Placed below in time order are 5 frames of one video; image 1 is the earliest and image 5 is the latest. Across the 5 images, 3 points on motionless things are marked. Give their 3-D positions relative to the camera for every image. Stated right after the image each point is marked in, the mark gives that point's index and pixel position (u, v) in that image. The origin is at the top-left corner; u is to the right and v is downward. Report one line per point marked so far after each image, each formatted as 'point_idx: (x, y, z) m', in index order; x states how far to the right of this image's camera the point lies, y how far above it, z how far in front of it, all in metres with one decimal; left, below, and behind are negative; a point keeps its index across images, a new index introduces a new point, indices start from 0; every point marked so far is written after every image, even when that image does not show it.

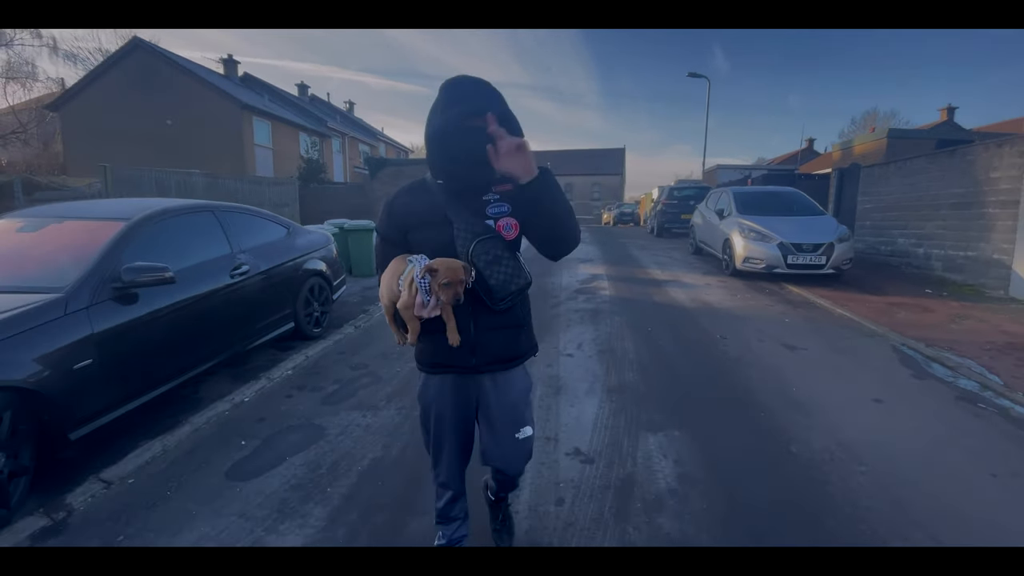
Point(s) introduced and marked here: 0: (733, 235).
0: (+3.7, +0.9, +8.6) m
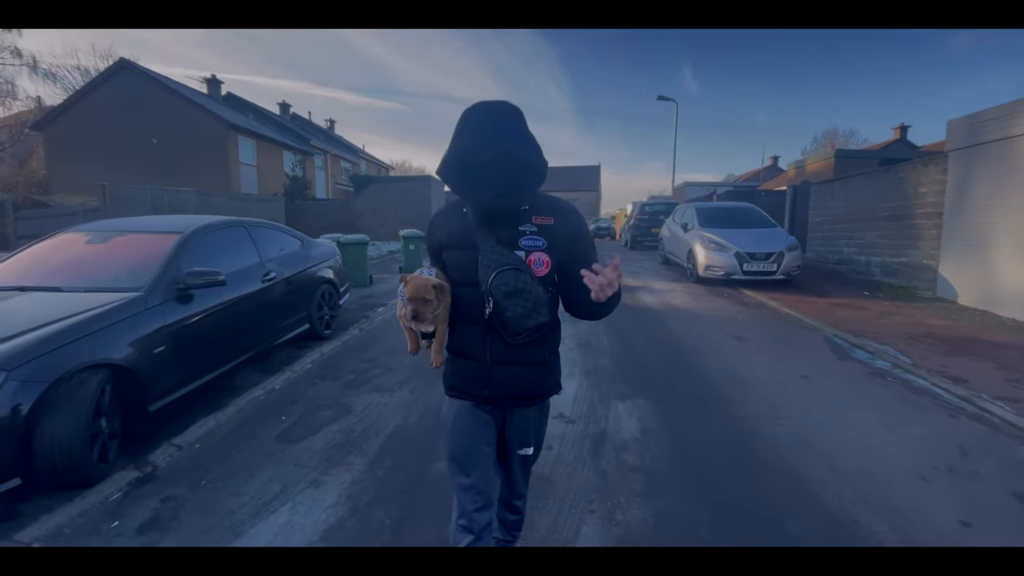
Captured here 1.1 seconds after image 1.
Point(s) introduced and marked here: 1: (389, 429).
0: (+3.4, +0.8, +9.5) m
1: (-0.9, -1.0, +3.7) m
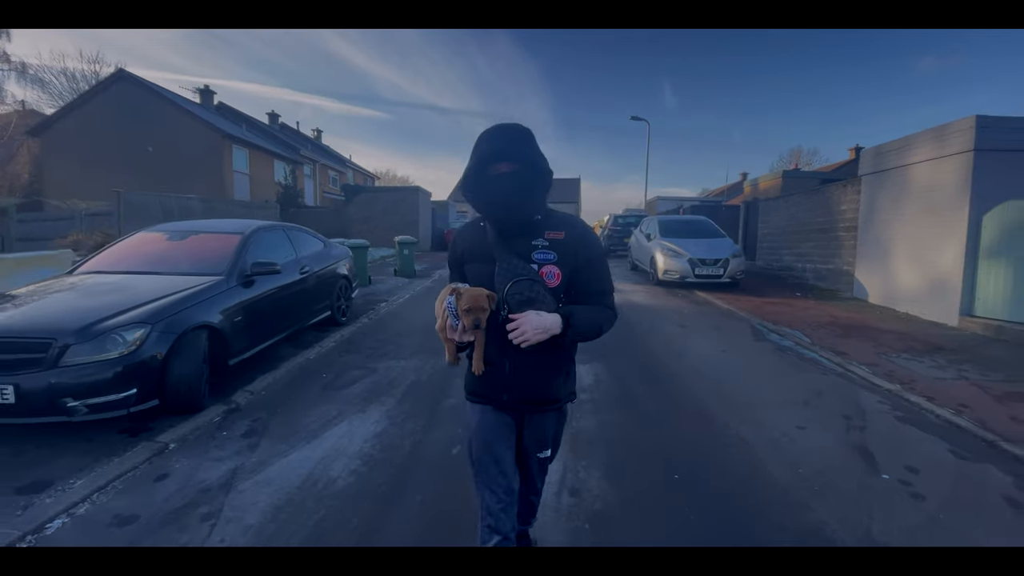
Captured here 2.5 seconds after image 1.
0: (+3.1, +0.7, +10.9) m
1: (-1.0, -0.9, +4.9) m
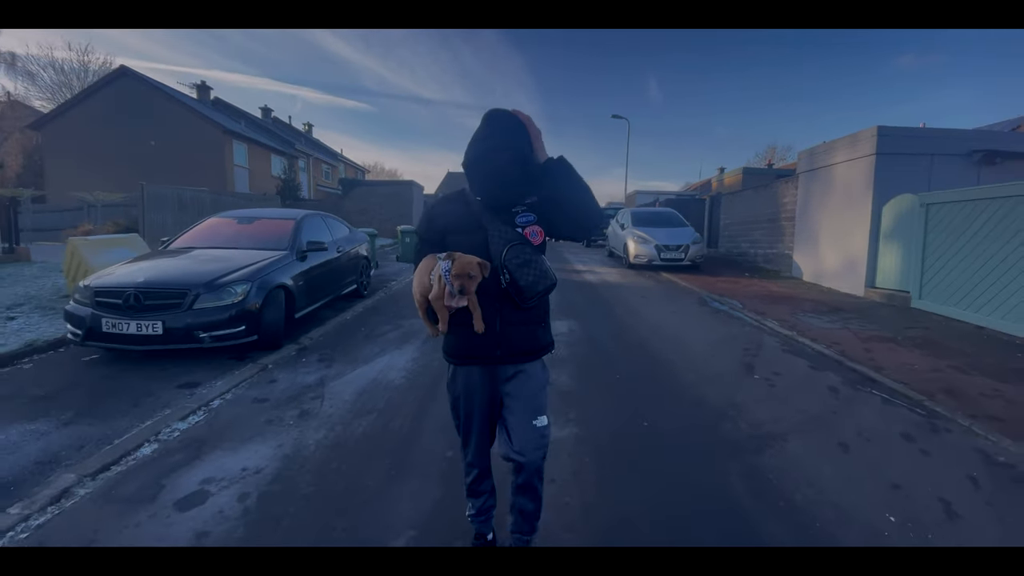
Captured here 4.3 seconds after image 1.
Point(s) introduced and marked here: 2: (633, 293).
0: (+2.8, +1.2, +12.5) m
1: (-1.1, -0.6, +6.5) m
2: (+2.2, -0.1, +9.3) m
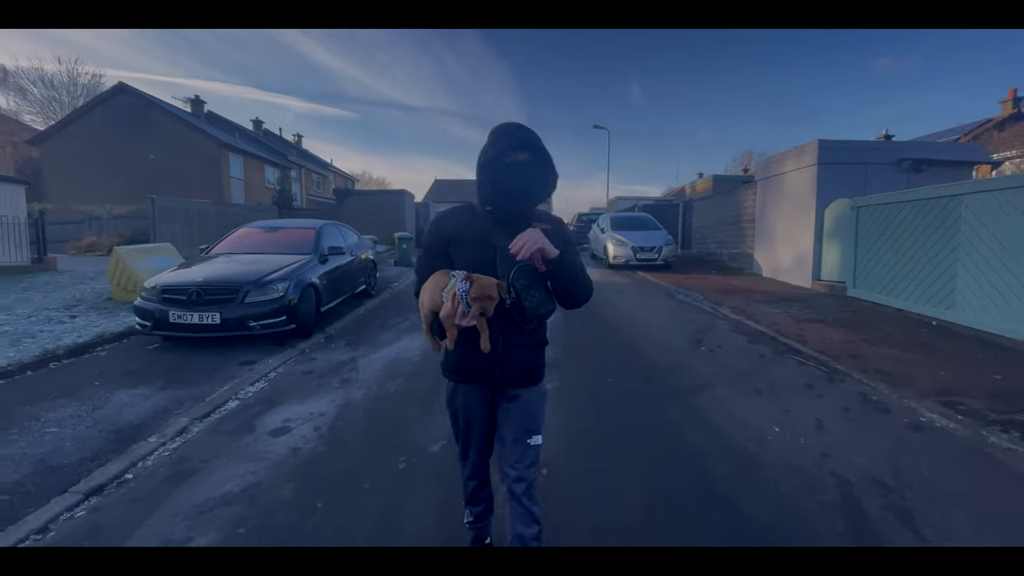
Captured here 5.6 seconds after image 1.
0: (+2.6, +1.2, +13.8) m
1: (-1.2, -0.5, +7.6) m
2: (+2.0, 0.0, +10.5) m
